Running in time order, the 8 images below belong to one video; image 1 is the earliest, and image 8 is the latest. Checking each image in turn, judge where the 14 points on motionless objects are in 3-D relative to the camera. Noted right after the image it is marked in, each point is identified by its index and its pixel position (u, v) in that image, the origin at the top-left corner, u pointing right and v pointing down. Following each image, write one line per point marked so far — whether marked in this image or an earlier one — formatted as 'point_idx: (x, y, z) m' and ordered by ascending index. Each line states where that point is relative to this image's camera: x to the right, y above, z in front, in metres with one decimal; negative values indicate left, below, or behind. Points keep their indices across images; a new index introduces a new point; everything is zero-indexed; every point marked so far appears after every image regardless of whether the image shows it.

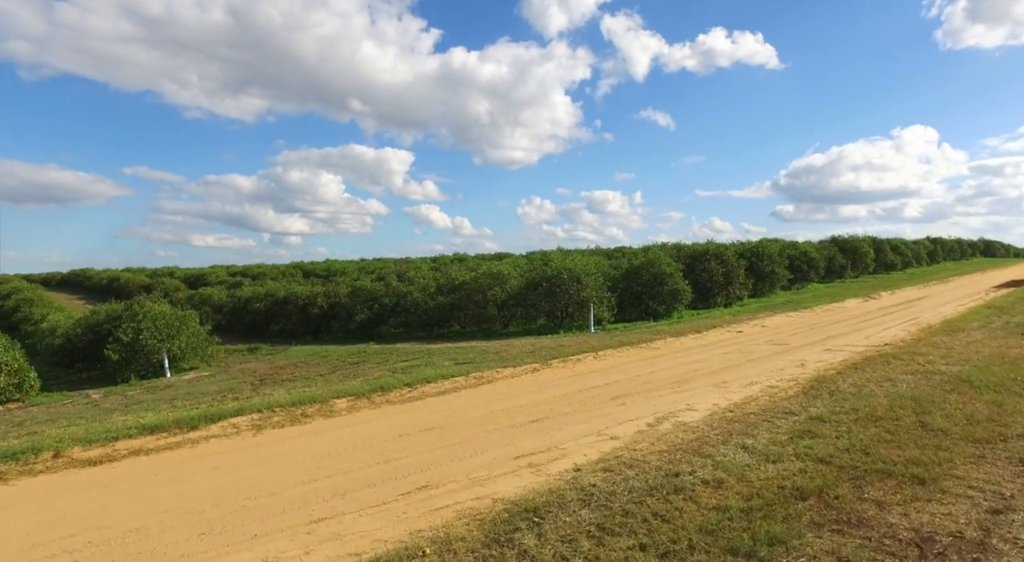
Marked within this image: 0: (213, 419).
0: (-3.6, -1.7, +7.3) m
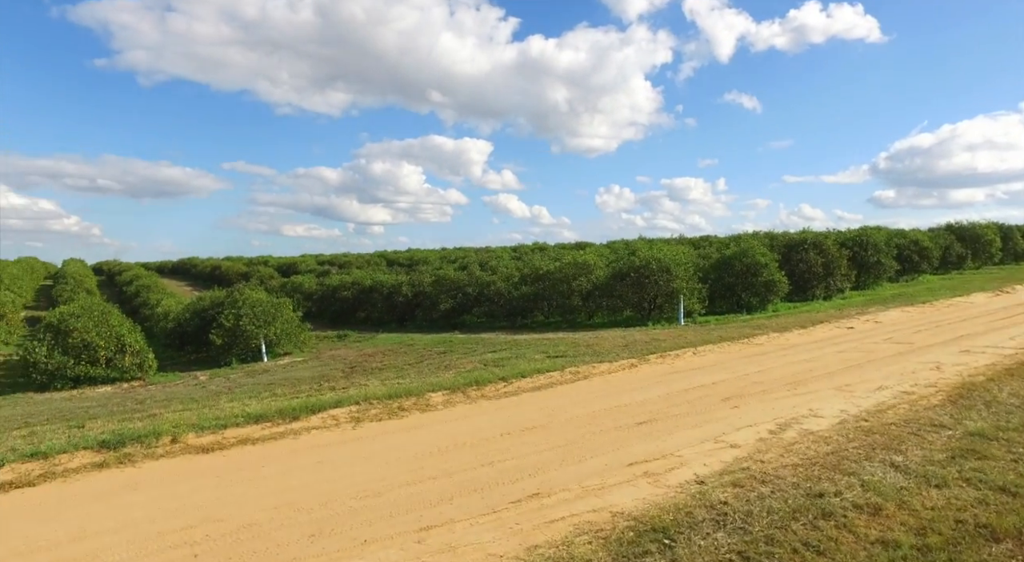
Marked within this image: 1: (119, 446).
0: (-2.4, -1.6, +7.3) m
1: (-3.9, -1.6, +6.1) m
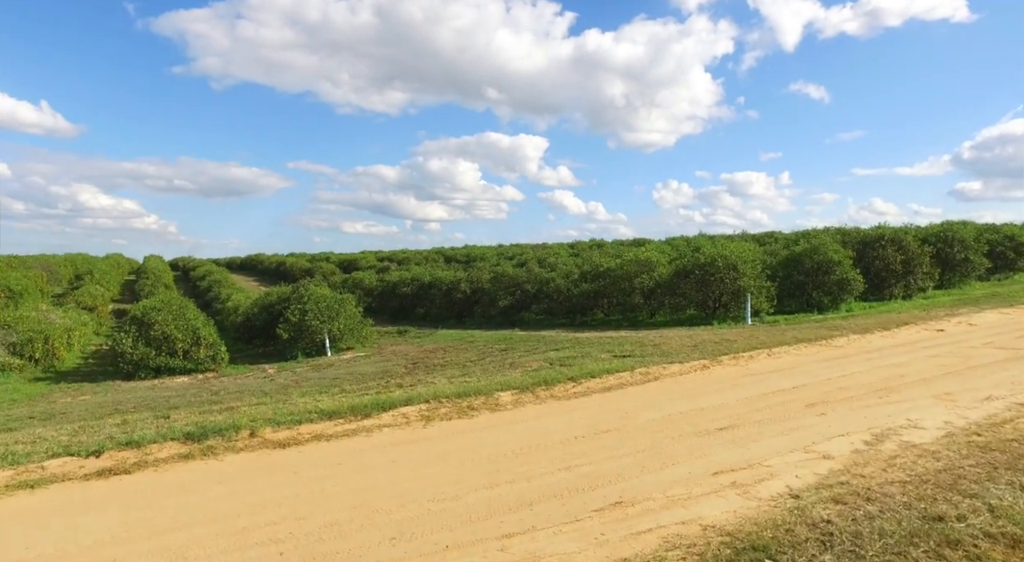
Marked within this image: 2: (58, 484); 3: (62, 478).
0: (-1.5, -1.5, +7.3) m
1: (-3.2, -1.6, +6.2) m
2: (-3.9, -1.7, +5.3) m
3: (-4.0, -1.7, +5.4) m
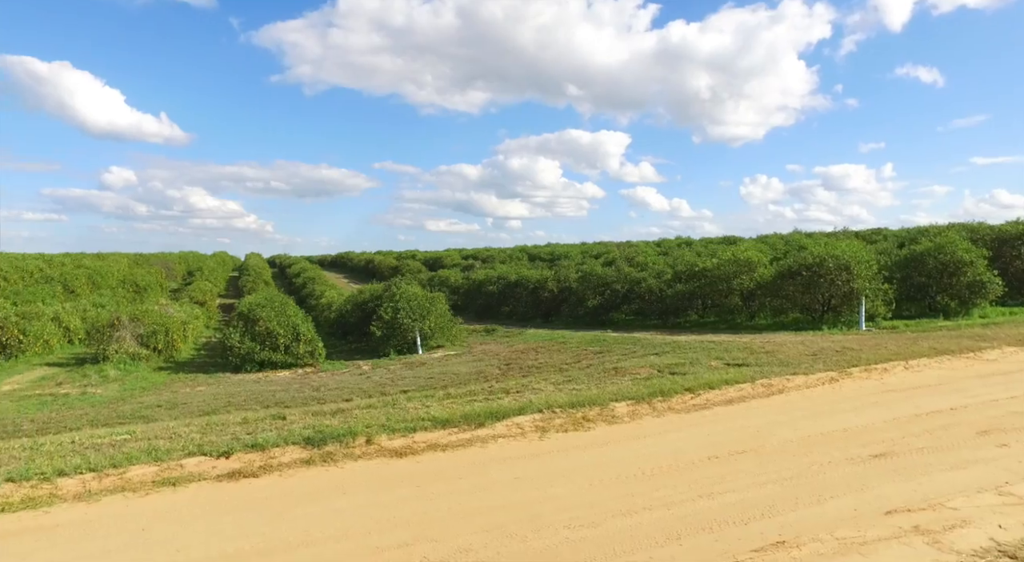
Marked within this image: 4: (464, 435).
0: (-0.2, -1.6, +7.1) m
1: (-1.9, -1.6, +6.1) m
2: (-2.8, -1.8, +5.3) m
3: (-2.8, -1.8, +5.4) m
4: (-0.5, -1.7, +6.6) m
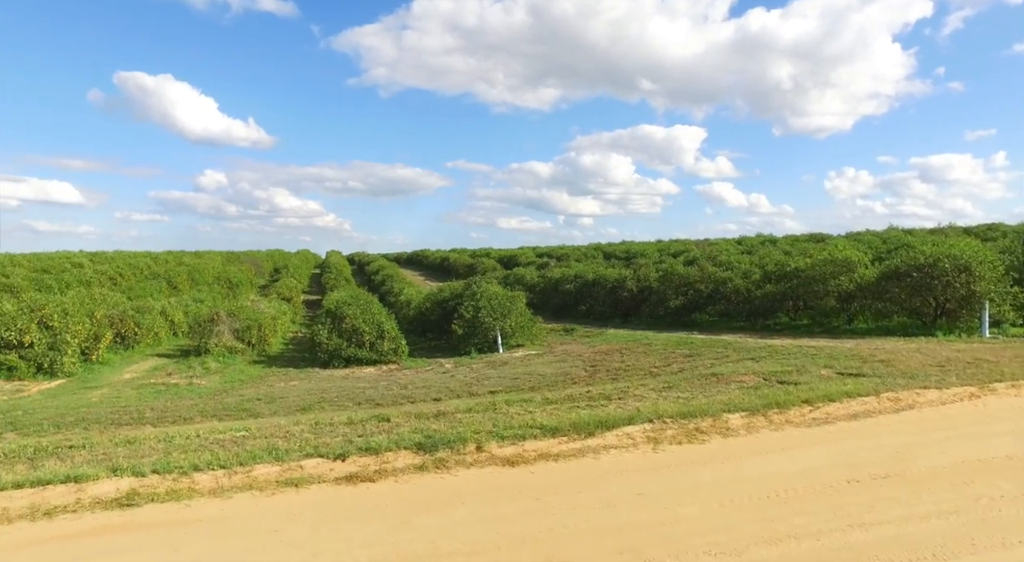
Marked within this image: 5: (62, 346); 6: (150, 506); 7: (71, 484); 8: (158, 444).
0: (+1.1, -1.6, +6.8) m
1: (-0.8, -1.7, +6.1) m
2: (-1.7, -1.8, +5.4) m
3: (-1.8, -1.8, +5.5) m
4: (+0.7, -1.7, +6.4) m
5: (-12.9, -1.8, +17.4) m
6: (-2.9, -1.8, +4.9) m
7: (-3.8, -1.7, +5.2) m
8: (-3.8, -1.8, +6.6) m
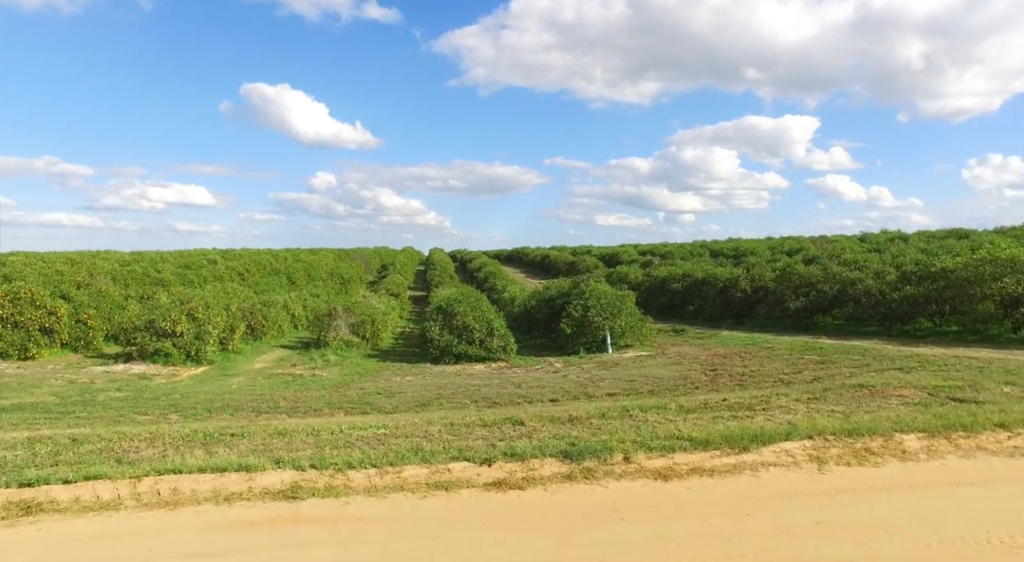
0: (+2.6, -1.6, +6.3) m
1: (+0.6, -1.7, +5.8) m
2: (-0.4, -1.8, +5.3) m
3: (-0.4, -1.8, +5.4) m
4: (+2.1, -1.7, +5.9) m
5: (-9.6, -1.7, +18.9) m
6: (-1.6, -1.8, +5.0) m
7: (-2.4, -1.7, +5.5) m
8: (-2.3, -1.8, +6.8) m
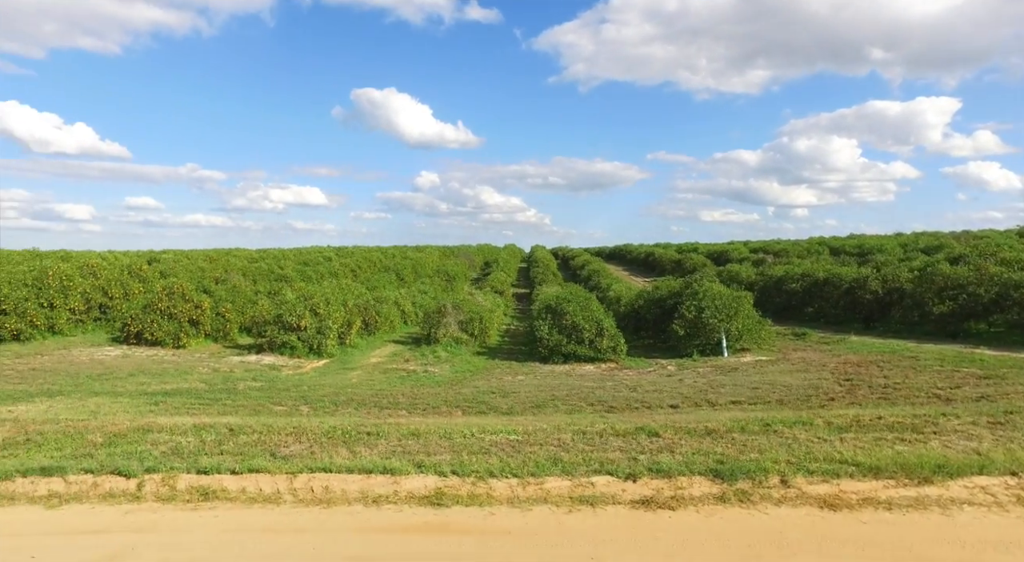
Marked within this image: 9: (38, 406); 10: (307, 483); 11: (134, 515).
0: (+3.9, -1.7, +5.5) m
1: (+2.0, -1.8, +5.4) m
2: (+0.8, -1.9, +5.0) m
3: (+0.8, -1.9, +5.1) m
4: (+3.4, -1.8, +5.2) m
5: (-6.1, -1.6, +19.9) m
6: (-0.4, -1.9, +5.0) m
7: (-1.1, -1.8, +5.5) m
8: (-0.8, -1.8, +6.8) m
9: (-8.1, -2.1, +10.3) m
10: (-1.8, -1.8, +5.4) m
11: (-3.0, -1.9, +4.8) m
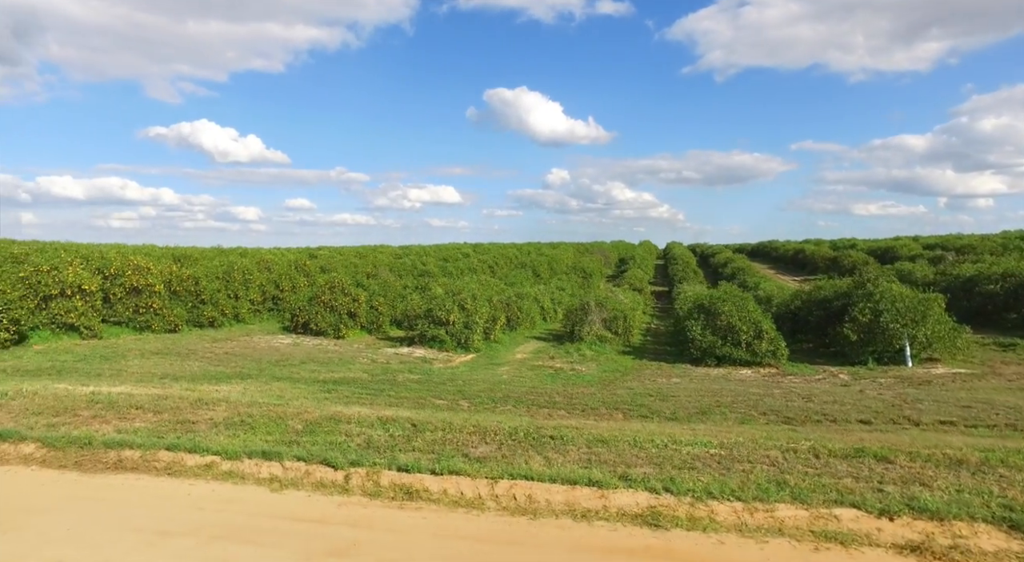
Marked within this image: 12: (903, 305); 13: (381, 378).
0: (+5.6, -1.7, +4.1) m
1: (+3.7, -1.8, +4.4) m
2: (+2.5, -1.9, +4.2) m
3: (+2.5, -1.8, +4.3) m
4: (+5.1, -1.8, +3.9) m
5: (-1.2, -1.5, +20.2) m
6: (+1.2, -1.8, +4.4) m
7: (+0.7, -1.7, +5.1) m
8: (+1.3, -1.8, +6.3) m
9: (-5.1, -2.0, +11.2) m
10: (0.0, -1.7, +5.1) m
11: (-1.3, -1.8, +4.8) m
12: (+12.0, -0.7, +18.4) m
13: (-3.2, -2.3, +14.6) m
